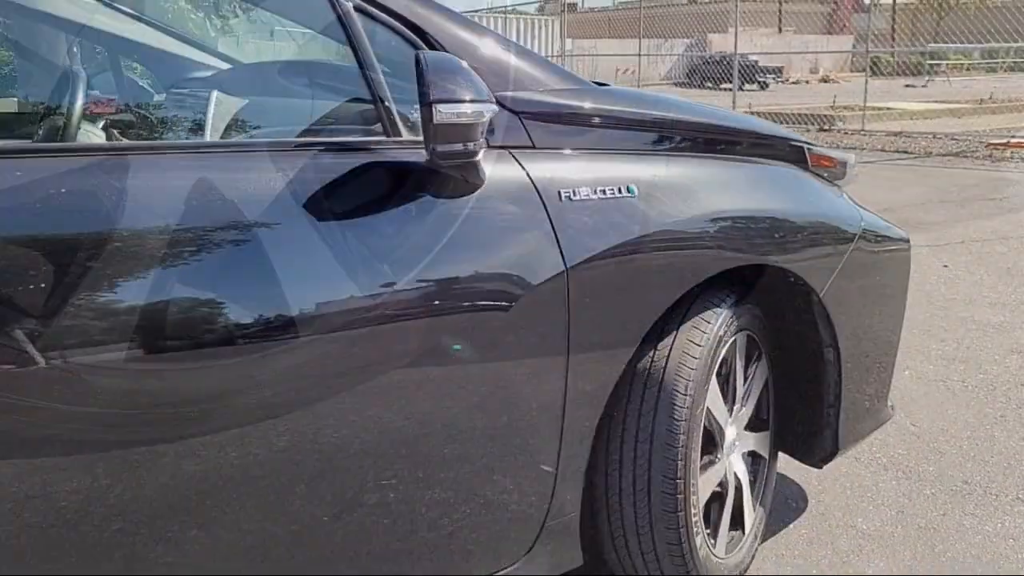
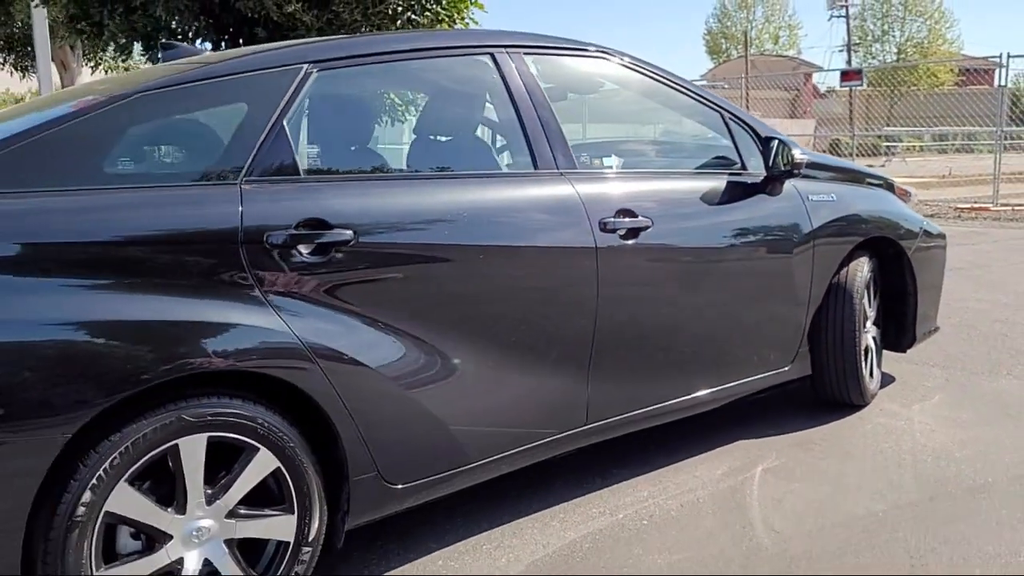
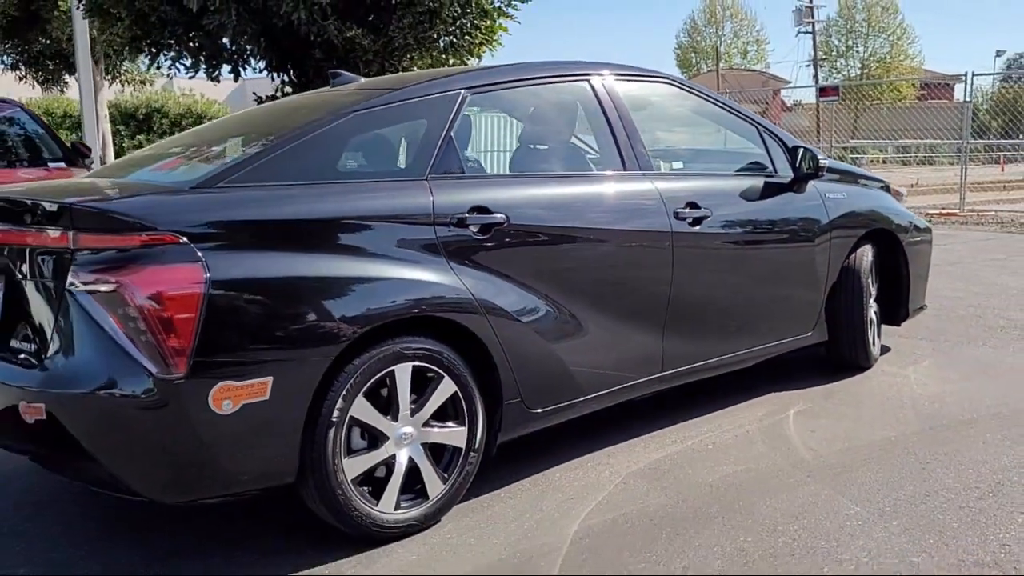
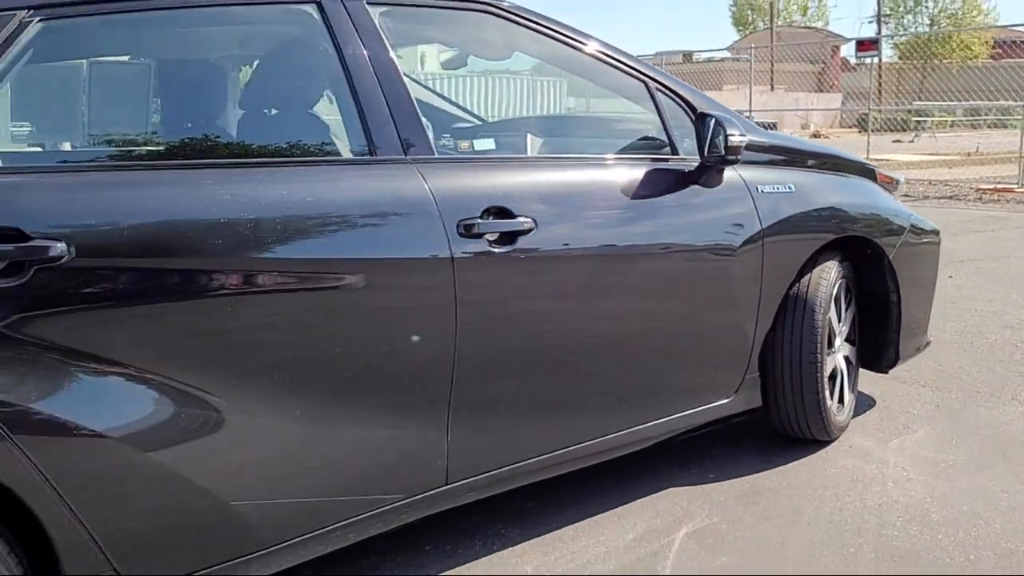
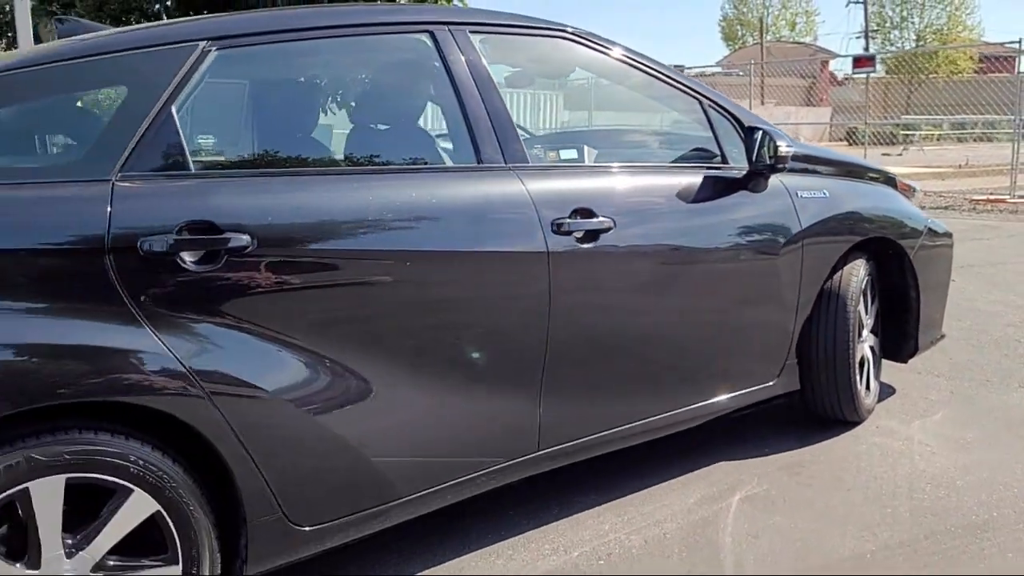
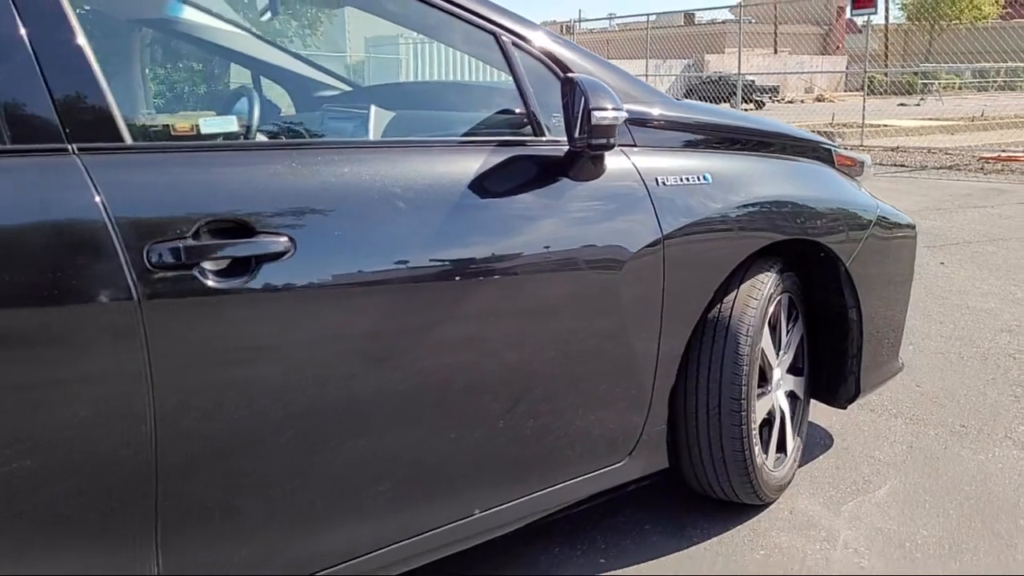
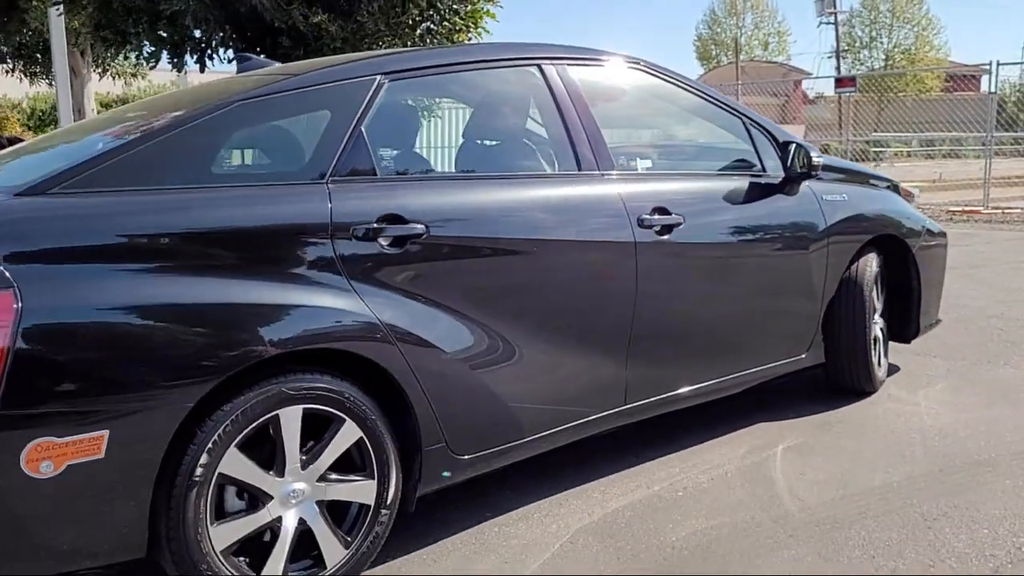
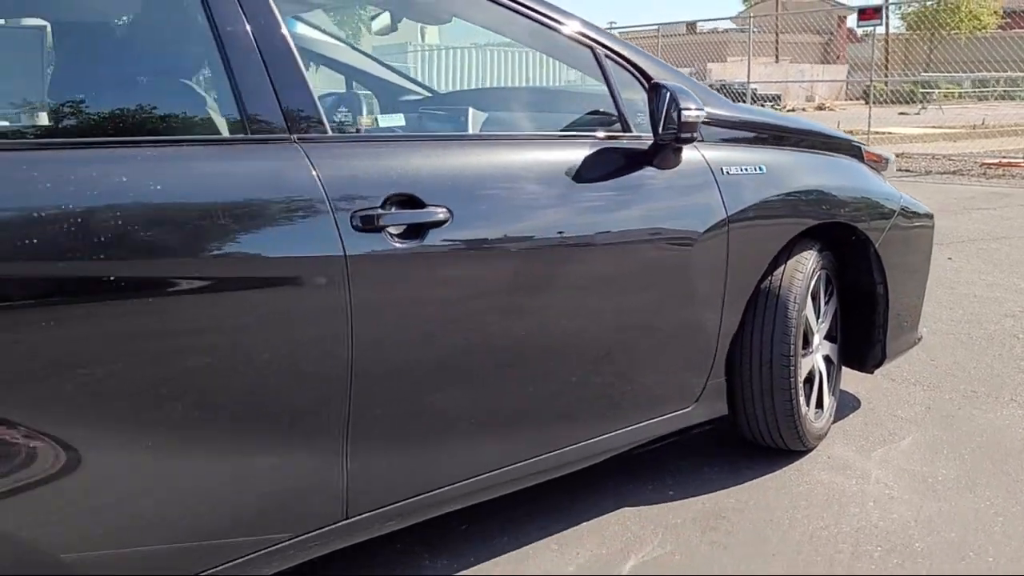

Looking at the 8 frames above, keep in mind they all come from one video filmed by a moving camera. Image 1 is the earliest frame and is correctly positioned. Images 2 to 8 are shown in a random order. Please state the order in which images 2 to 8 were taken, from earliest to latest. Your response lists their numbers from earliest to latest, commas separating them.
6, 8, 4, 5, 2, 7, 3
